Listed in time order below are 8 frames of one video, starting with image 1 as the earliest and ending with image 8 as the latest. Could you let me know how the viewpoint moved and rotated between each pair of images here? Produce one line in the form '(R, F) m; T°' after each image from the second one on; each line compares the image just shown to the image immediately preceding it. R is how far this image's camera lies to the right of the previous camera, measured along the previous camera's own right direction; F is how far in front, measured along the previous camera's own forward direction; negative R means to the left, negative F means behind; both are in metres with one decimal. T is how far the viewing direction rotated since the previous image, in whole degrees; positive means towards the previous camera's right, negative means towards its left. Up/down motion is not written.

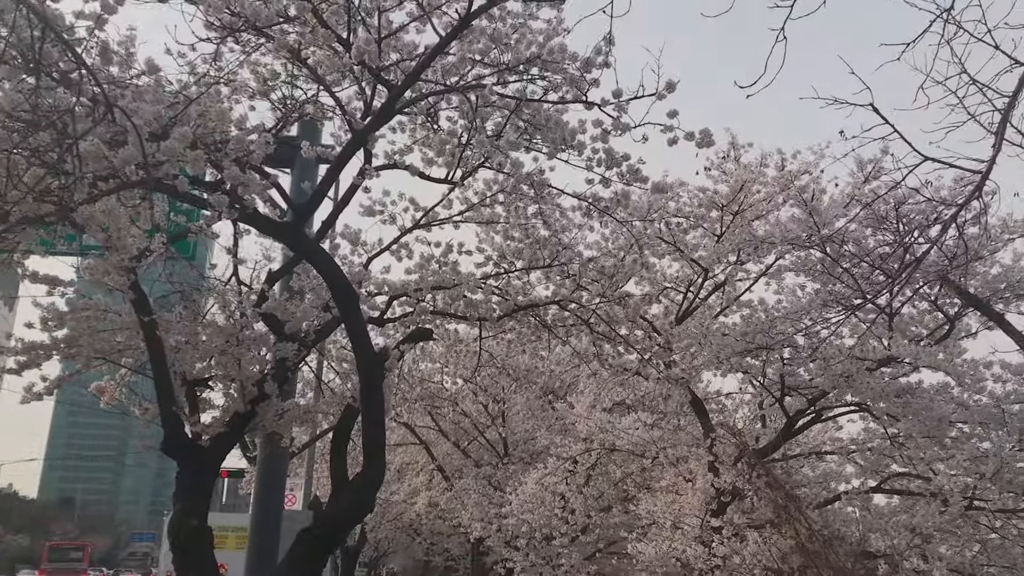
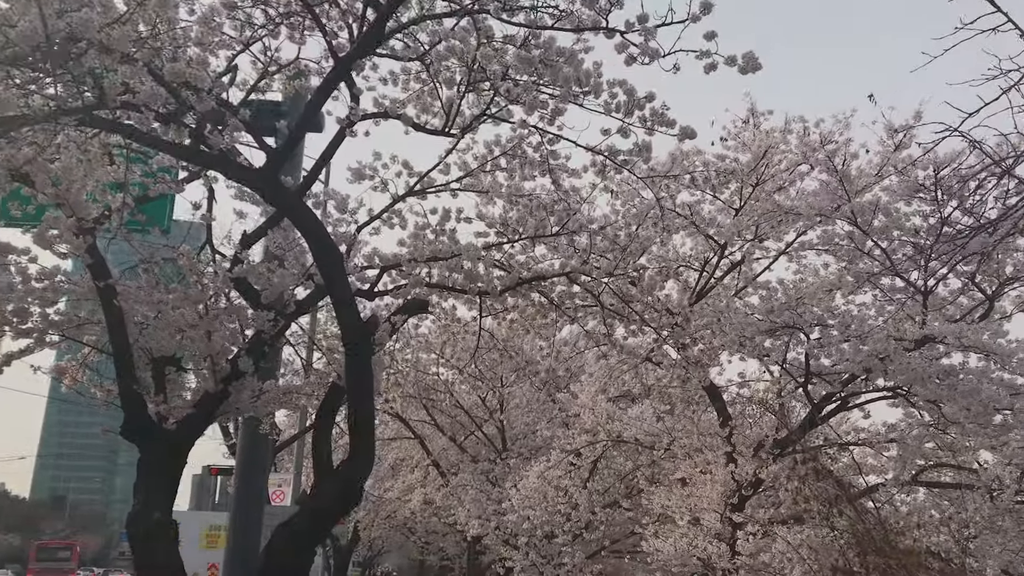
(-0.1, +0.8) m; 0°
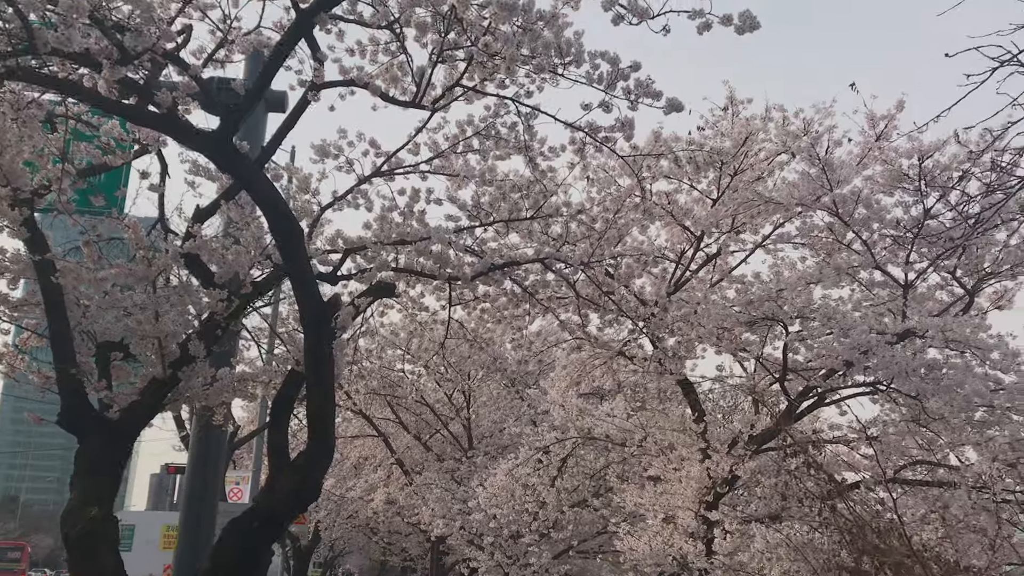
(0.0, +0.4) m; +2°
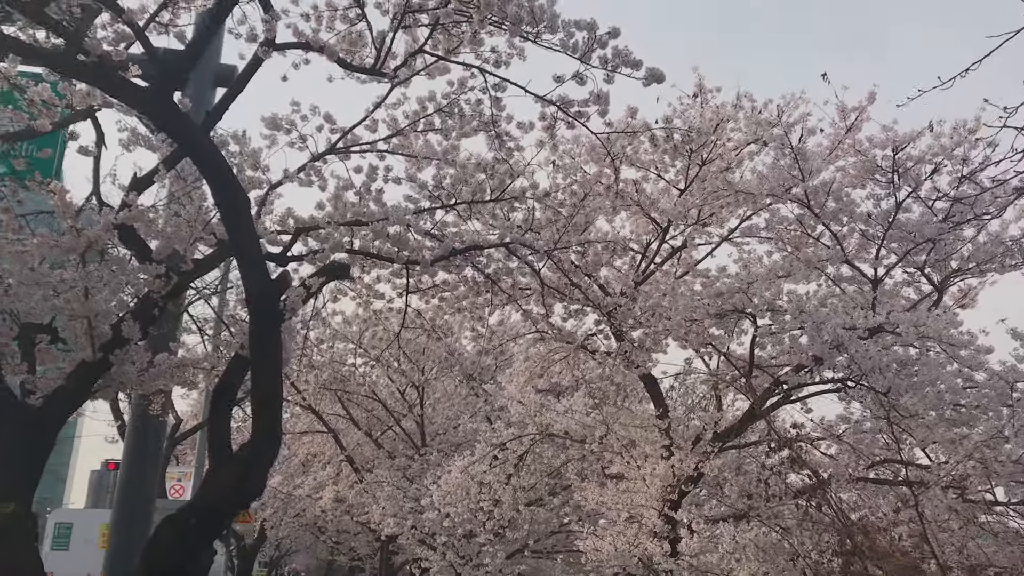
(-0.1, +0.4) m; +3°
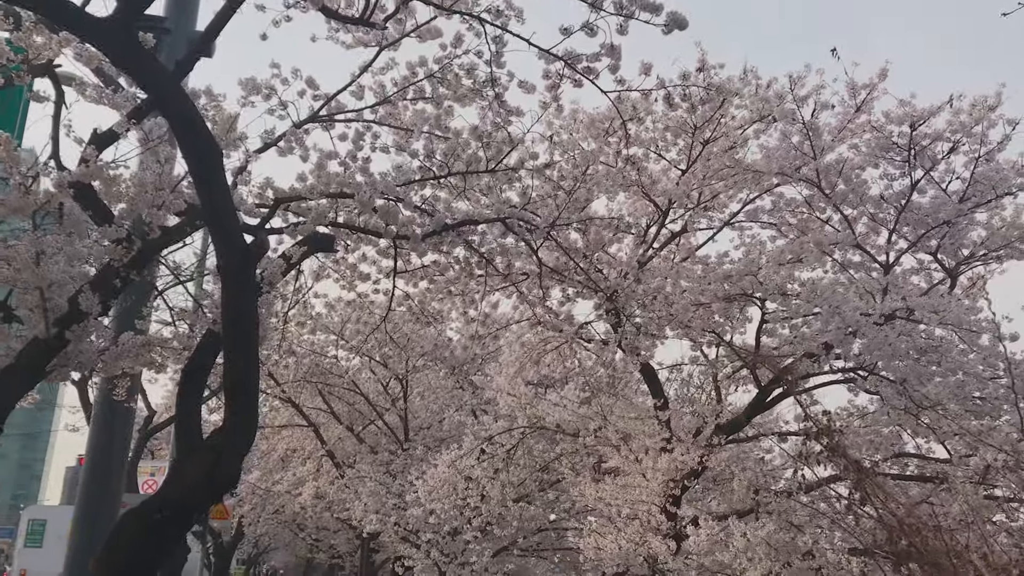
(-0.1, +0.5) m; +1°
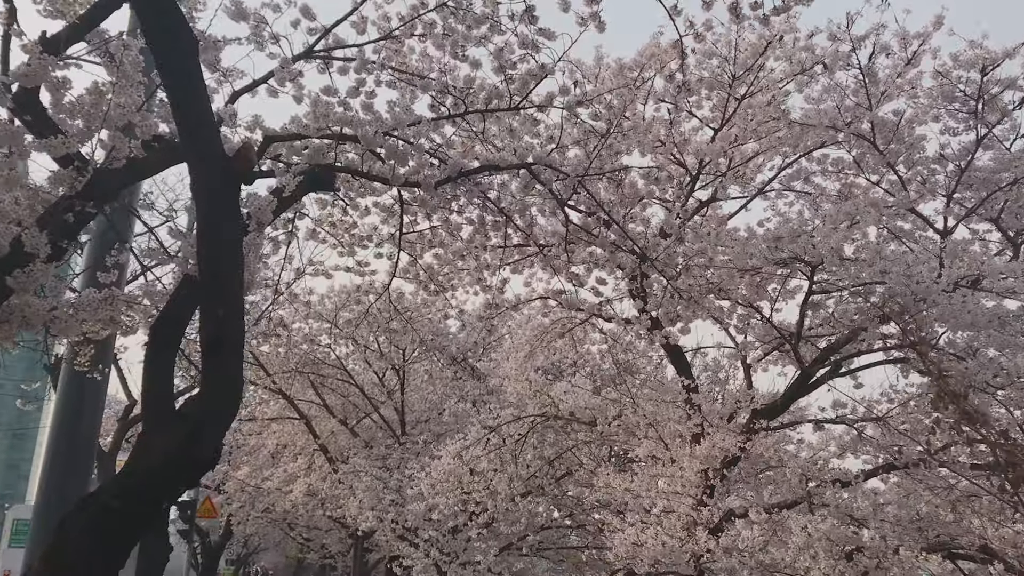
(-0.2, +0.8) m; +1°
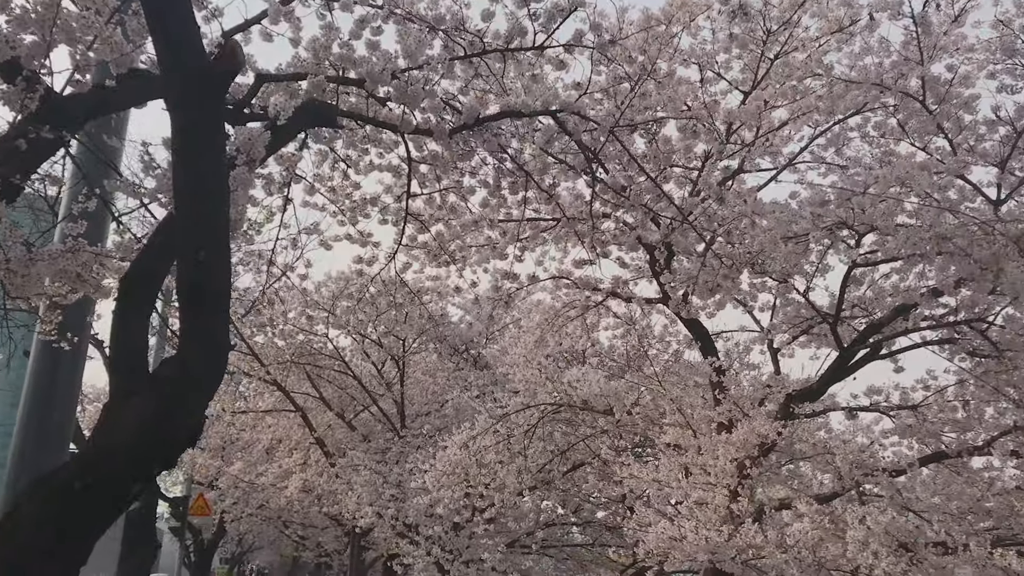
(-0.2, +0.6) m; 0°
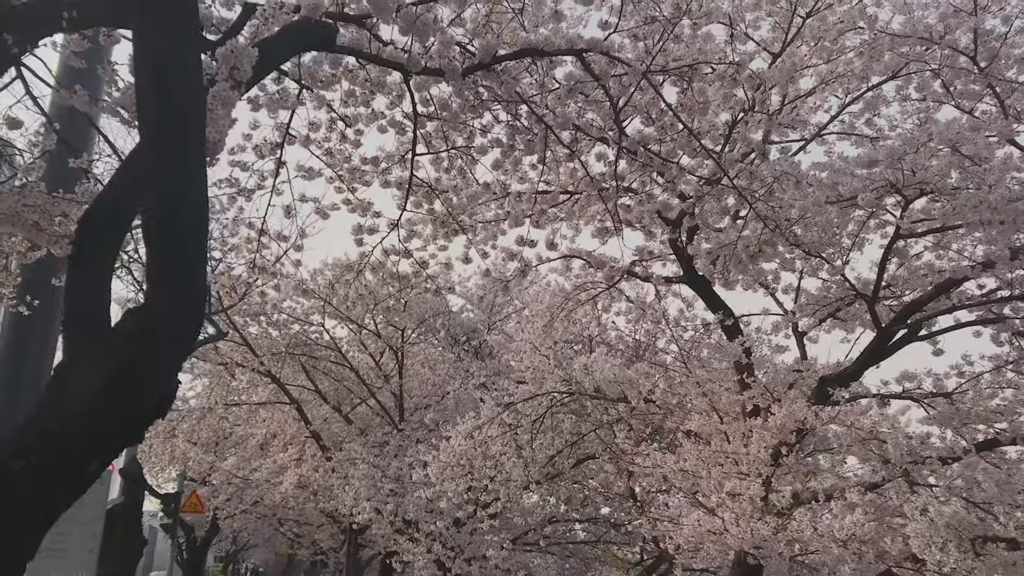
(-0.1, +0.5) m; 0°
